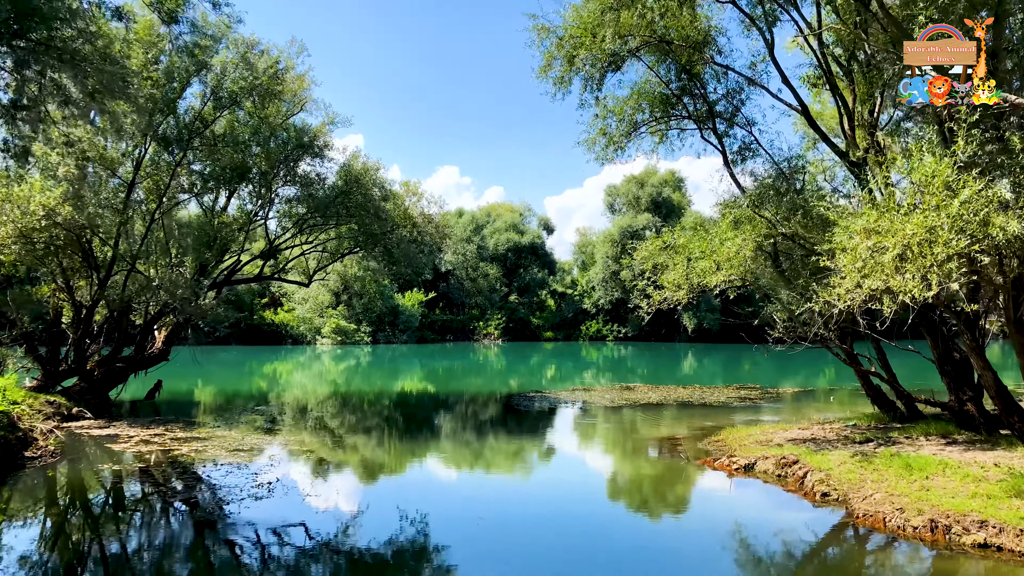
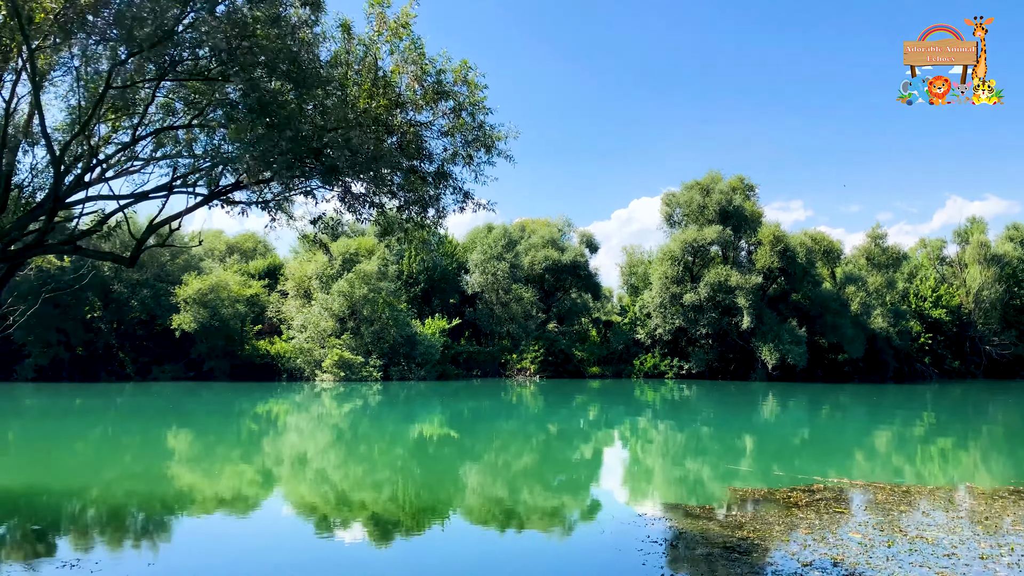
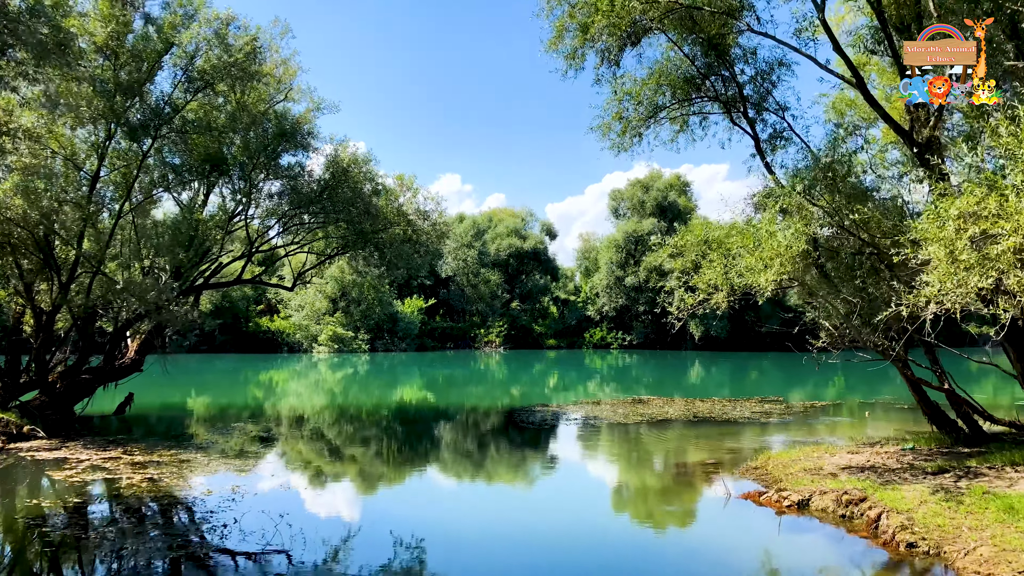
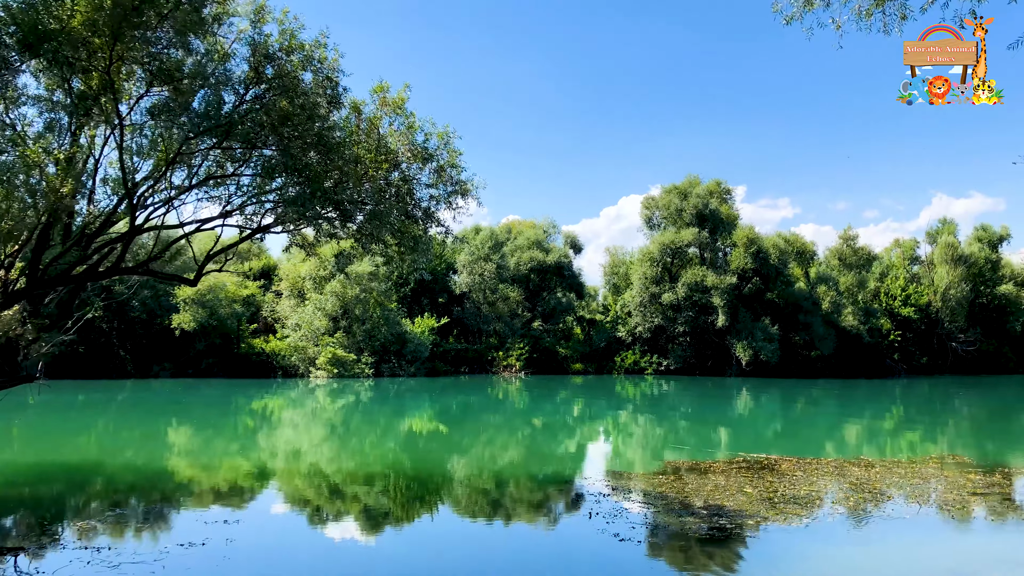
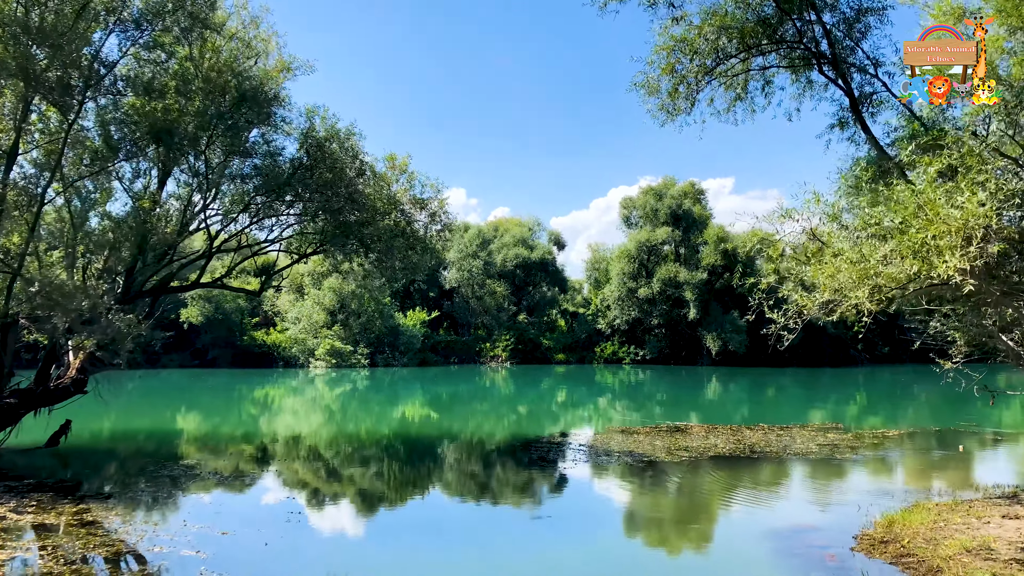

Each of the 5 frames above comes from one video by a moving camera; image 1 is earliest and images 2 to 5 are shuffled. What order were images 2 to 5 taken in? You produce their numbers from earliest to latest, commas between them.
3, 5, 4, 2
